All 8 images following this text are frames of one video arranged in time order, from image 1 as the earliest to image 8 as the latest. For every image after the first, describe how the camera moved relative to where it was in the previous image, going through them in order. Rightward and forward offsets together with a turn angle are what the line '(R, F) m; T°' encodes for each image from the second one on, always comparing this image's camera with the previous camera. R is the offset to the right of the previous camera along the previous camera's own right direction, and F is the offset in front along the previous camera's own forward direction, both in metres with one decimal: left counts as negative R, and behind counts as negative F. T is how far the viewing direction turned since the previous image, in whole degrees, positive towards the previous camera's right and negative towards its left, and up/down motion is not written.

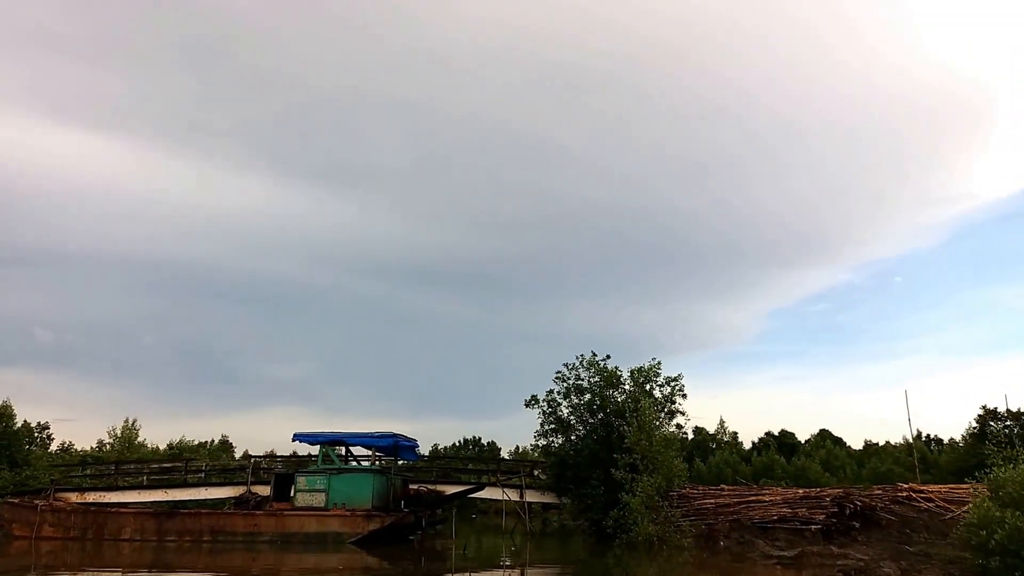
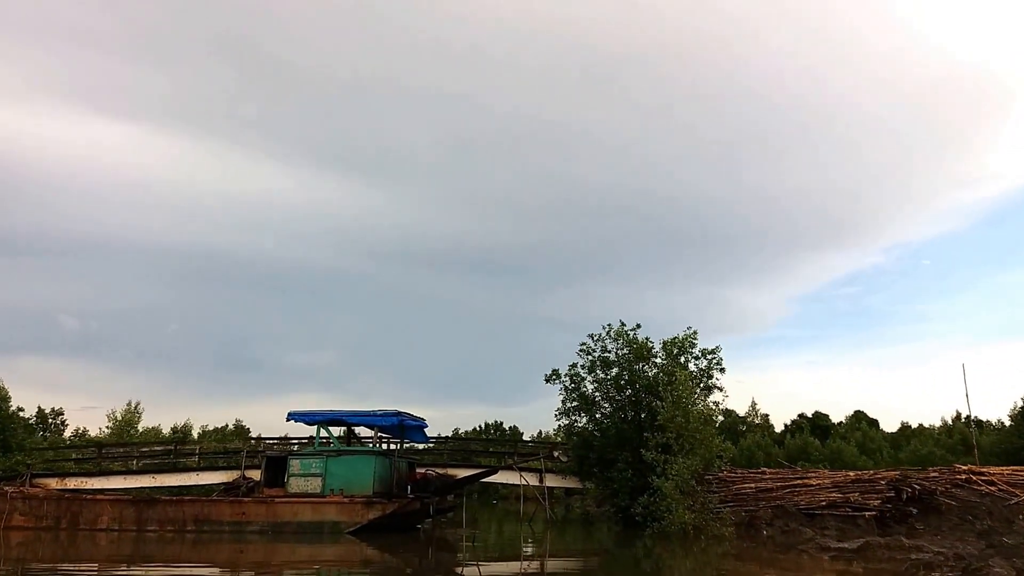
(+0.1, +2.3) m; -1°
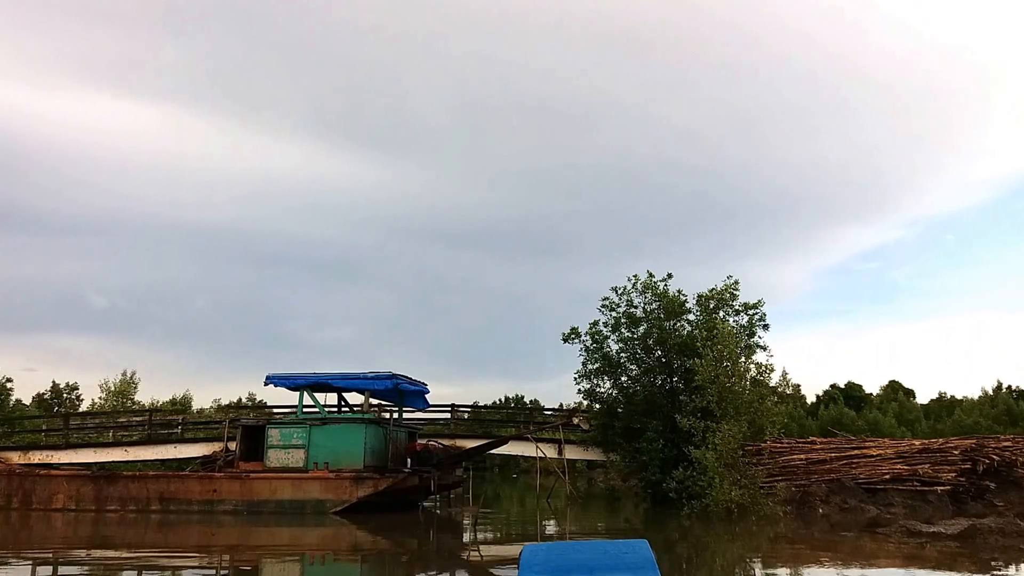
(+0.1, +2.7) m; -1°
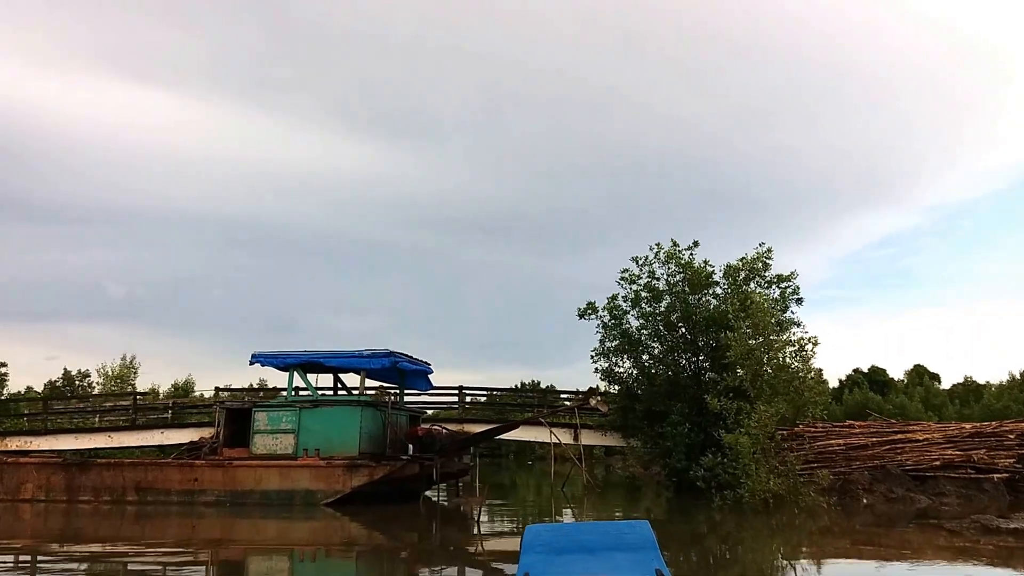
(+0.1, +1.6) m; -1°
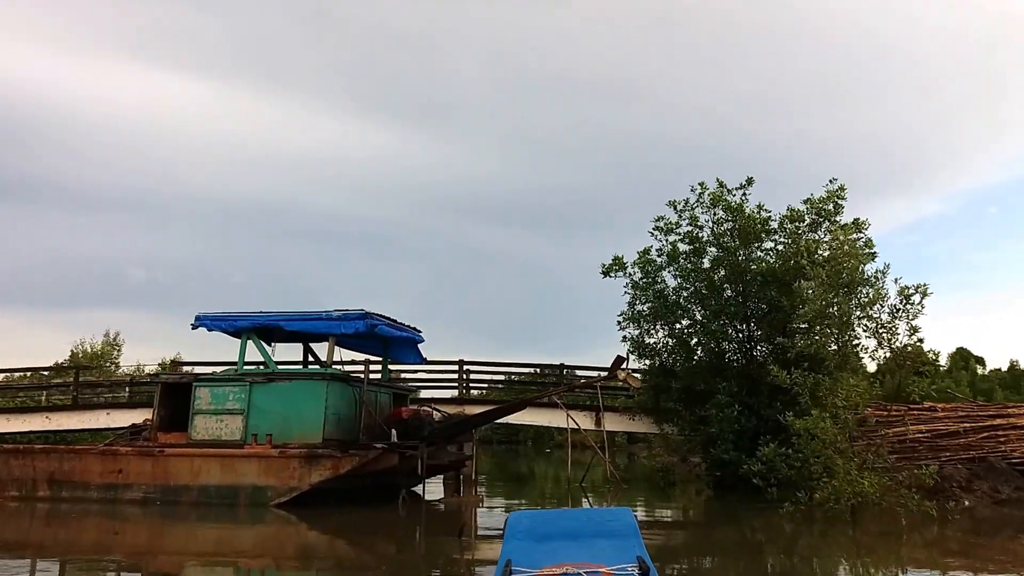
(+0.2, +3.1) m; -1°
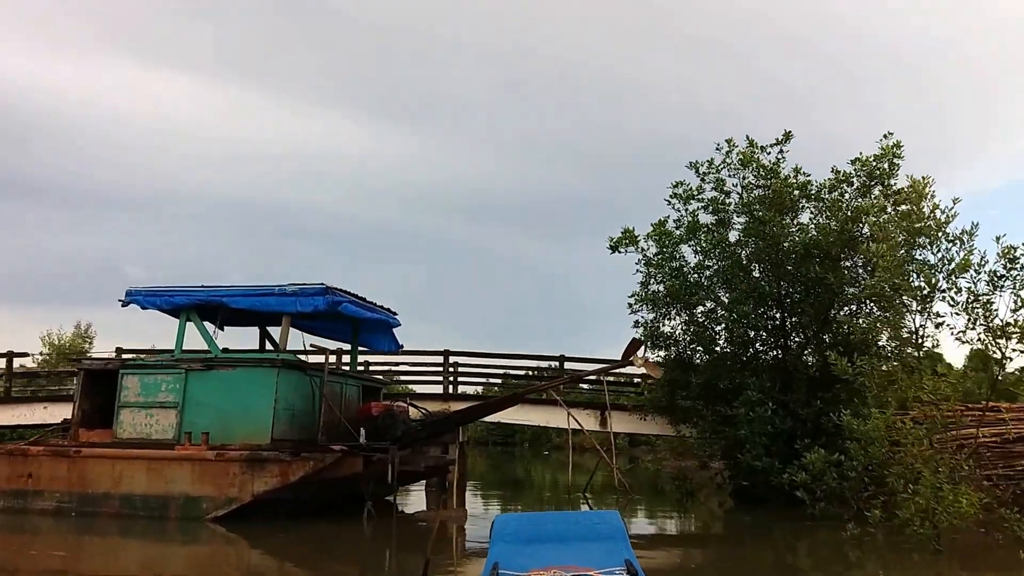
(+0.1, +2.0) m; 0°
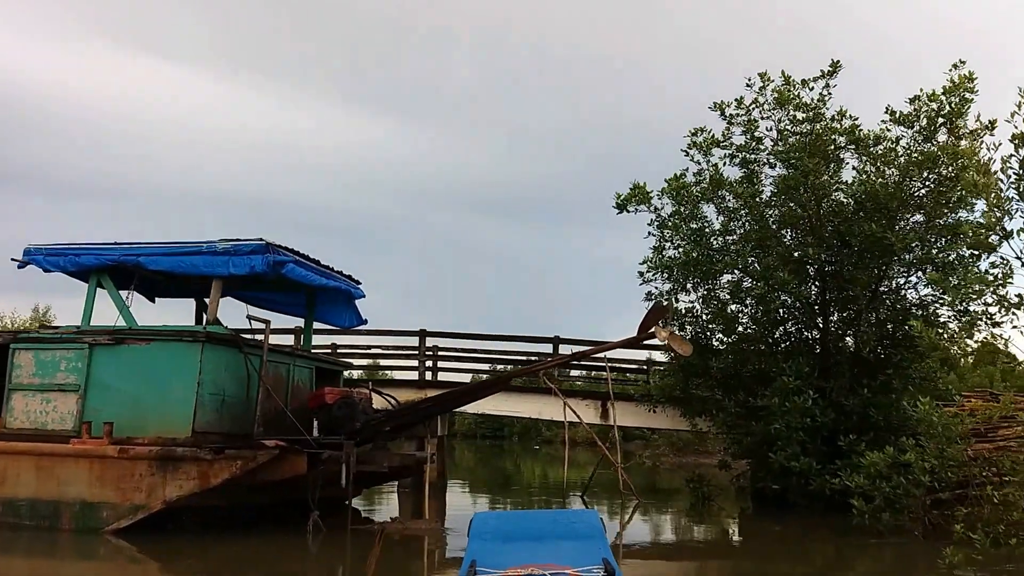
(0.0, +1.9) m; 0°
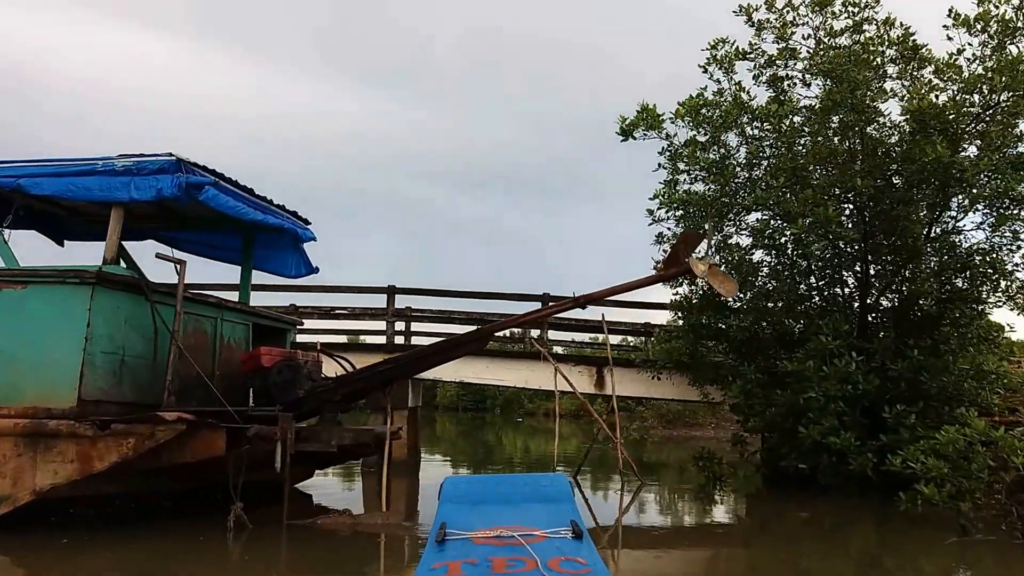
(0.0, +1.7) m; +1°
